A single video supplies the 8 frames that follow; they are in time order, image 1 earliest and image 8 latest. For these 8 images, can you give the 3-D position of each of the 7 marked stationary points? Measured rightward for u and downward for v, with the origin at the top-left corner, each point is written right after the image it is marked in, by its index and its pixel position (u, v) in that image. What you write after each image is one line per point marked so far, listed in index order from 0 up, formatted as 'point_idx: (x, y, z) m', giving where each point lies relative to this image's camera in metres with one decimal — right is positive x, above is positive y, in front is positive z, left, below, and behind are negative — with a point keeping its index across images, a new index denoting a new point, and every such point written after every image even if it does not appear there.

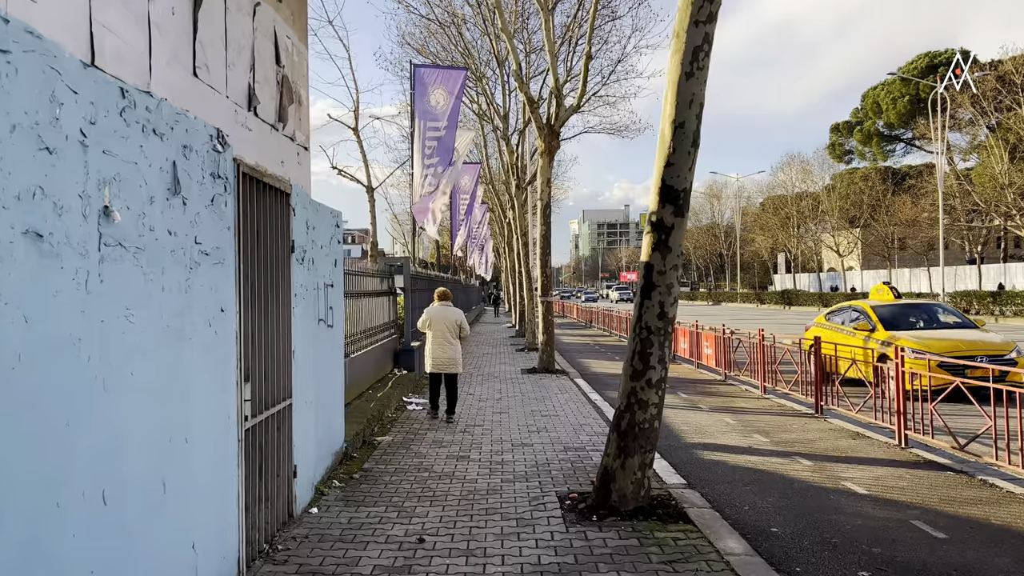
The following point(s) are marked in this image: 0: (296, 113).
0: (-1.5, +1.2, +5.6) m
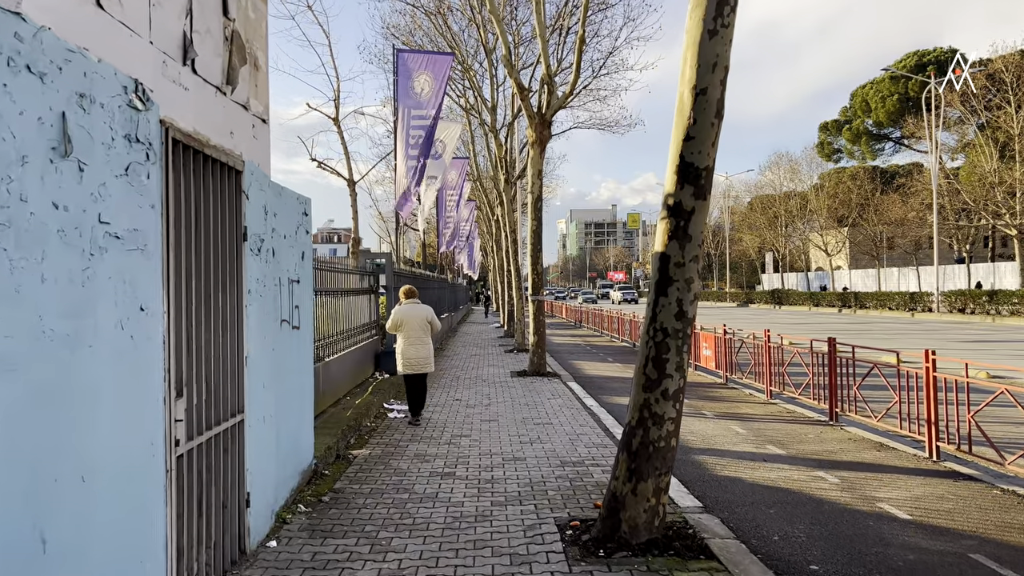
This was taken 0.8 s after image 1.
0: (-1.6, +1.3, +4.8) m
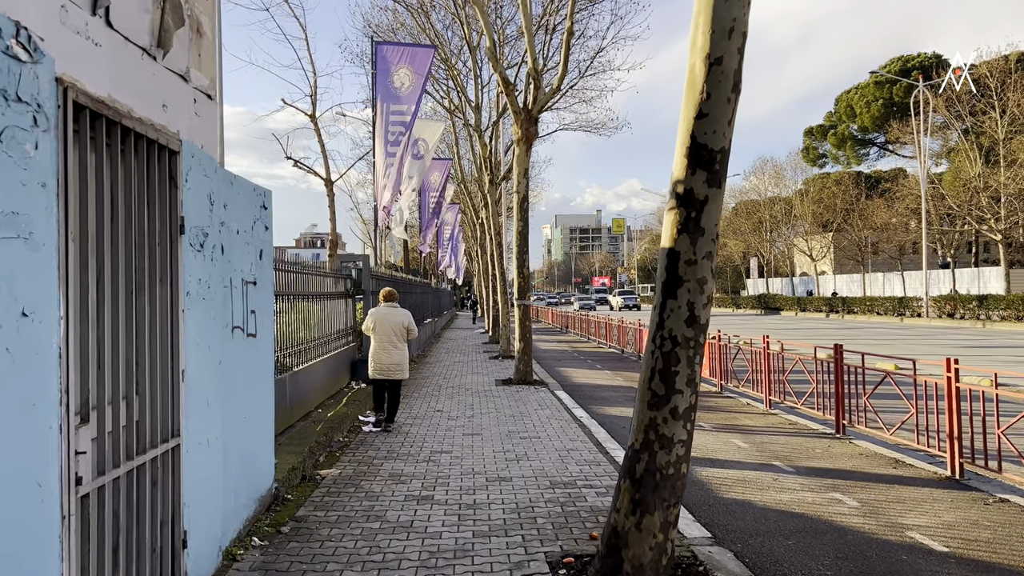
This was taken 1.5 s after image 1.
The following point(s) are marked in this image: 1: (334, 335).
0: (-1.6, +1.2, +4.1) m
1: (-2.5, -0.6, +11.0) m
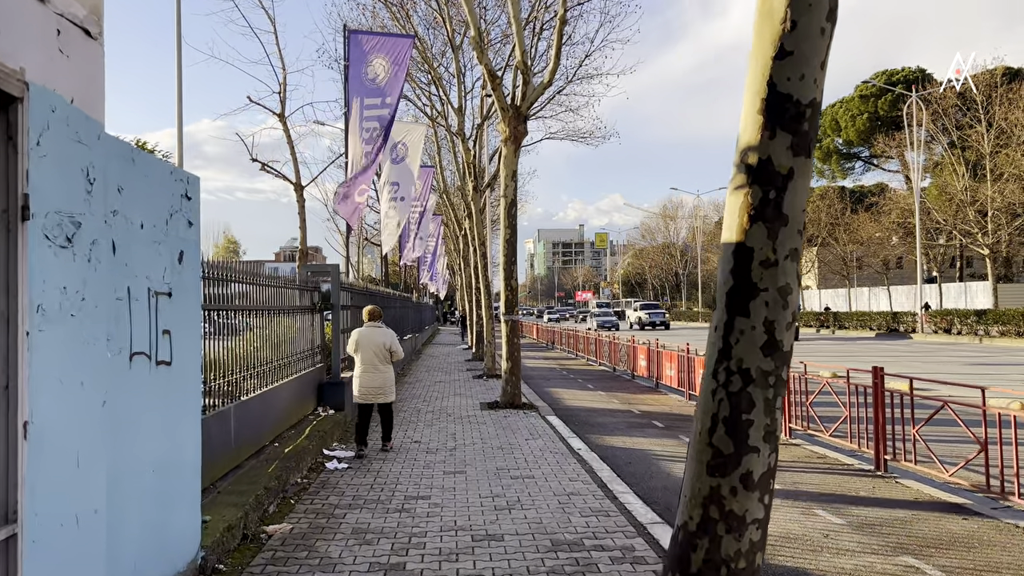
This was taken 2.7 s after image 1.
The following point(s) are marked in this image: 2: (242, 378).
0: (-1.6, +1.2, +2.9) m
1: (-2.6, -0.8, +9.8) m
2: (-2.4, -0.8, +7.3) m
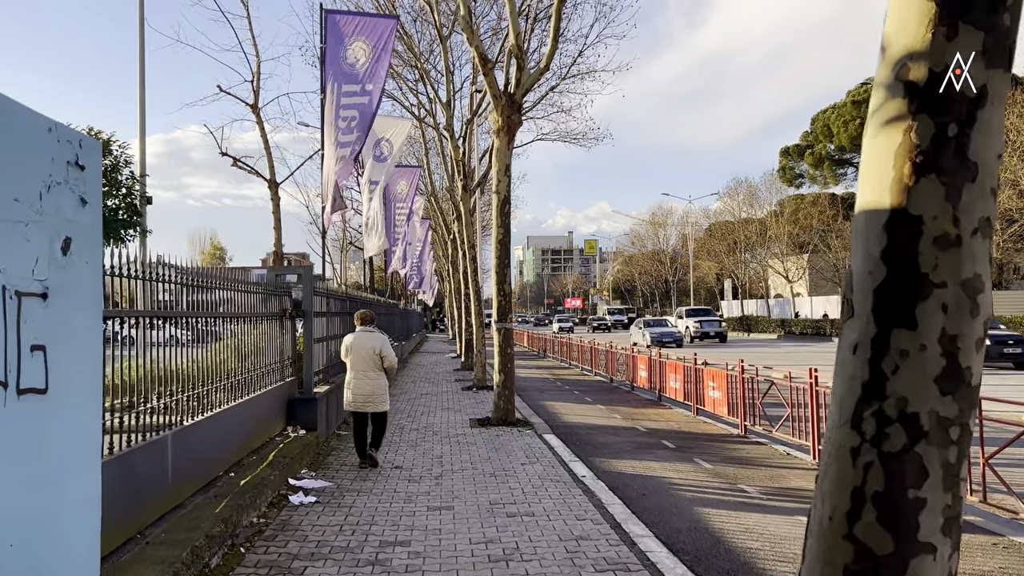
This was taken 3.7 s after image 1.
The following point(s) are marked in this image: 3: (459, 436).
0: (-1.6, +1.2, +1.8) m
1: (-2.7, -0.9, +8.6) m
2: (-2.5, -0.8, +6.2) m
3: (-0.7, -1.9, +10.1) m
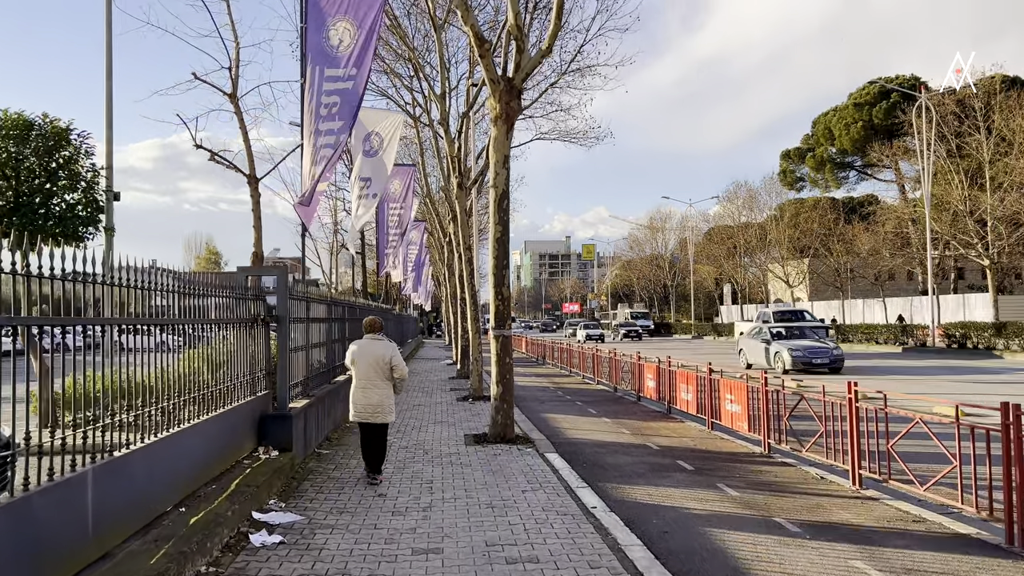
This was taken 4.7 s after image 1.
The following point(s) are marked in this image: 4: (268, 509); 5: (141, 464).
0: (-1.6, +1.2, +0.8) m
1: (-2.7, -0.9, +7.6) m
2: (-2.5, -0.8, +5.2) m
3: (-0.7, -1.9, +9.1) m
4: (-2.0, -1.8, +6.6) m
5: (-2.4, -1.1, +5.2) m
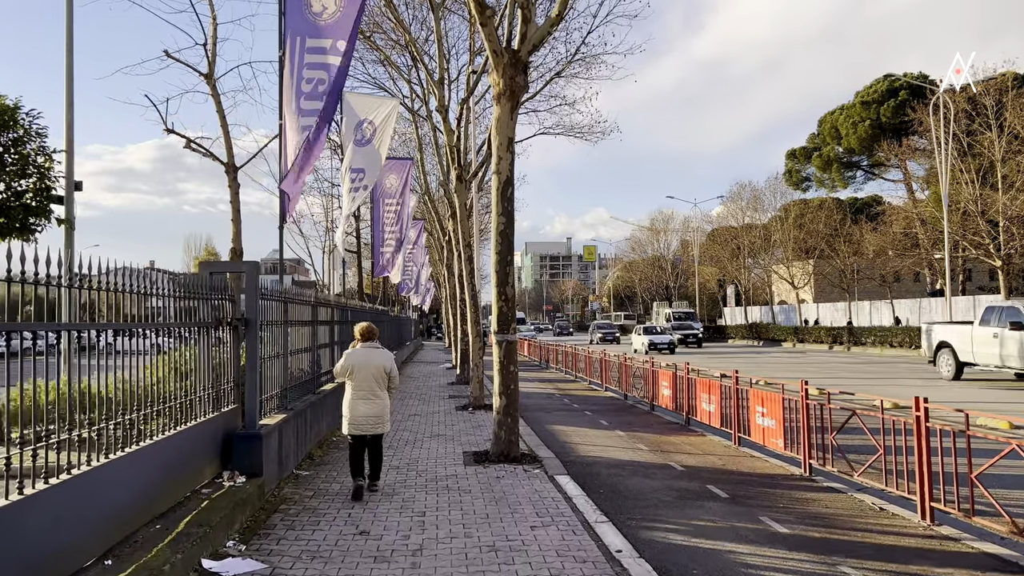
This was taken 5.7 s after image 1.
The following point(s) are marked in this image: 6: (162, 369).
0: (-1.5, +1.3, -0.3) m
1: (-2.6, -0.9, +6.5) m
2: (-2.4, -0.8, +4.0) m
3: (-0.6, -1.9, +8.0) m
4: (-2.0, -1.8, +5.5) m
5: (-2.4, -1.1, +4.0) m
6: (-2.6, -0.6, +5.3) m
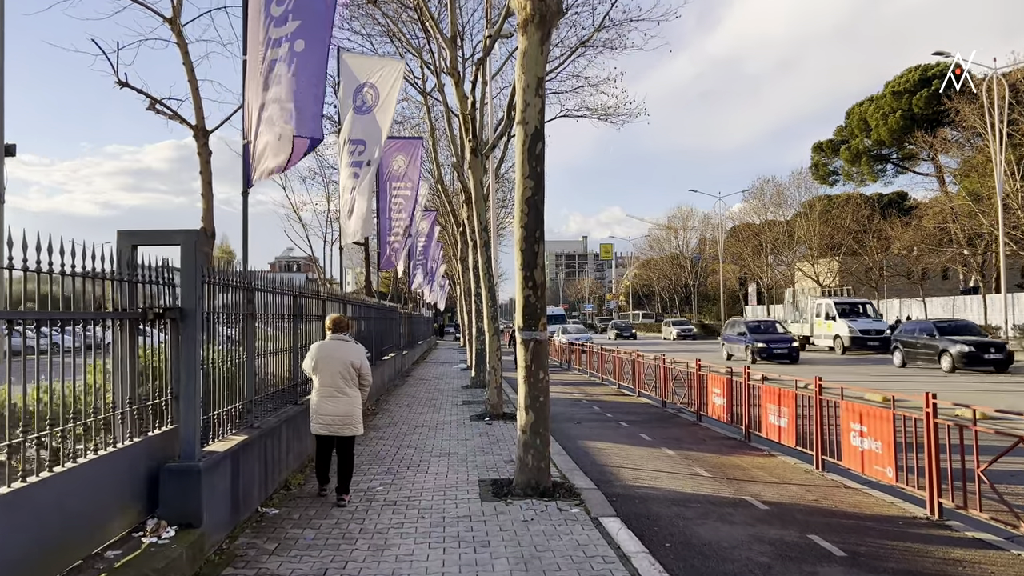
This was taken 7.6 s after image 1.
0: (-1.5, +1.4, -2.3) m
1: (-2.4, -0.7, +4.6) m
2: (-2.3, -0.7, +2.1) m
3: (-0.4, -1.8, +6.0) m
4: (-1.8, -1.7, +3.5) m
5: (-2.2, -1.0, +2.1) m
6: (-2.4, -0.4, +3.3) m
